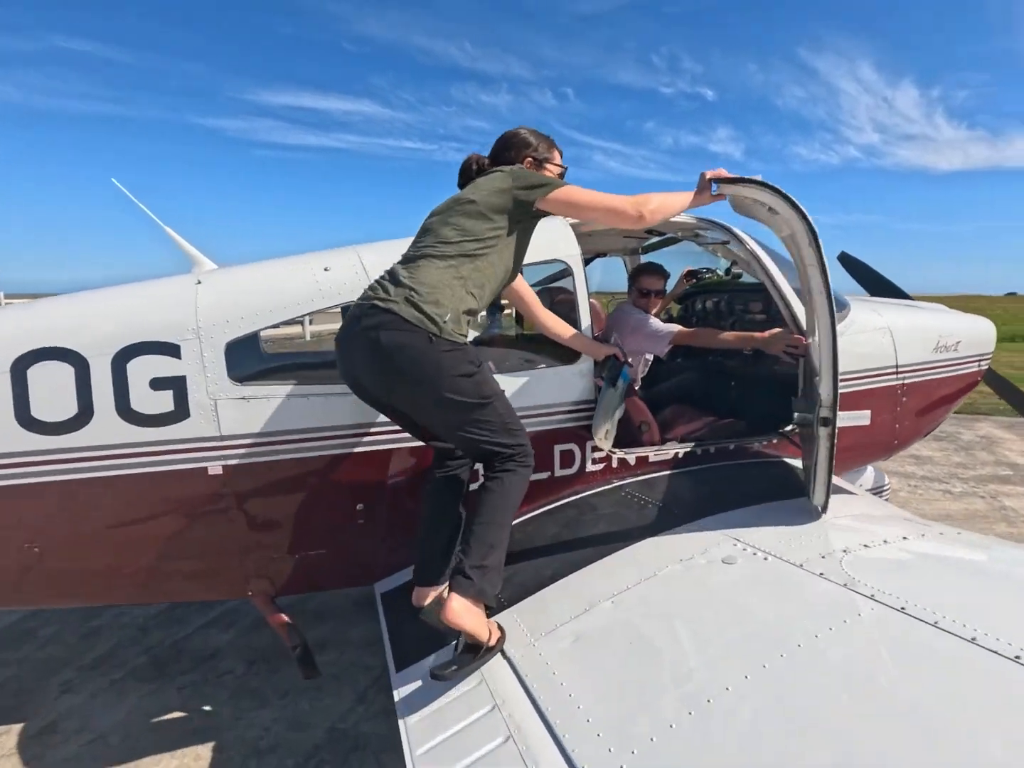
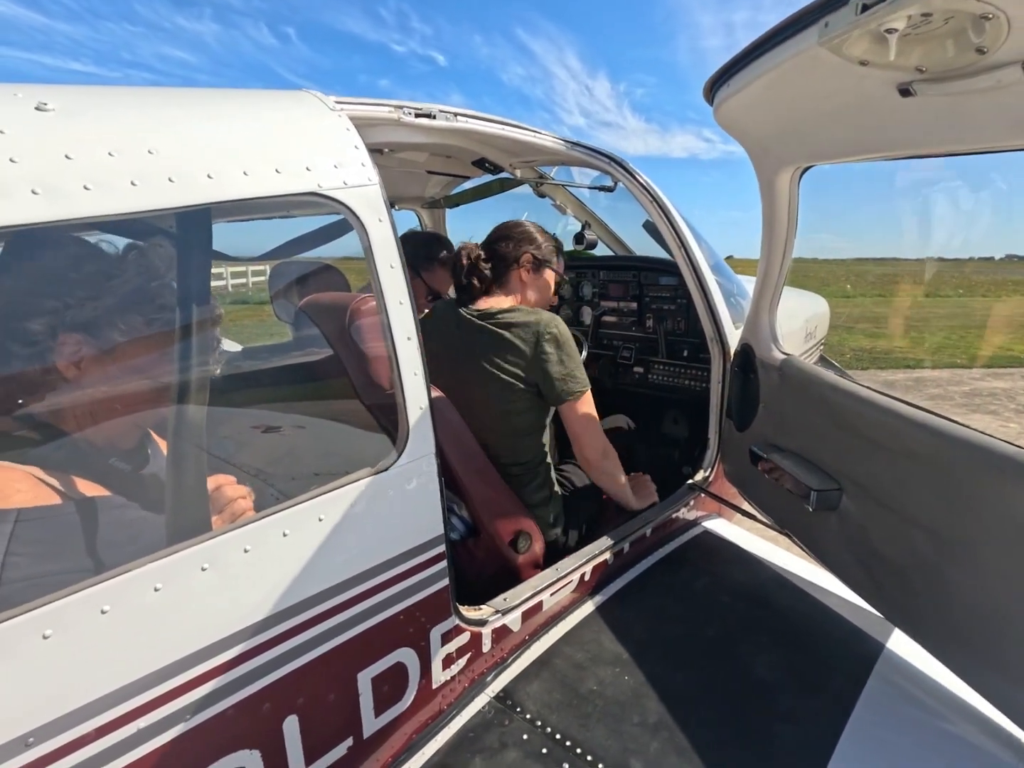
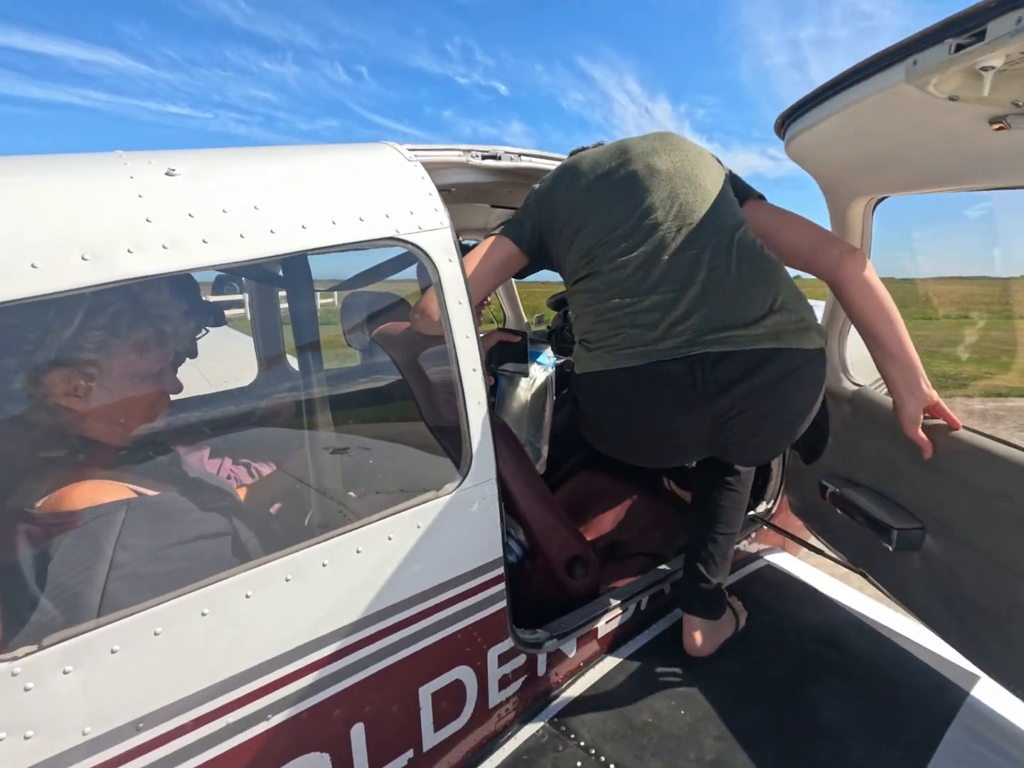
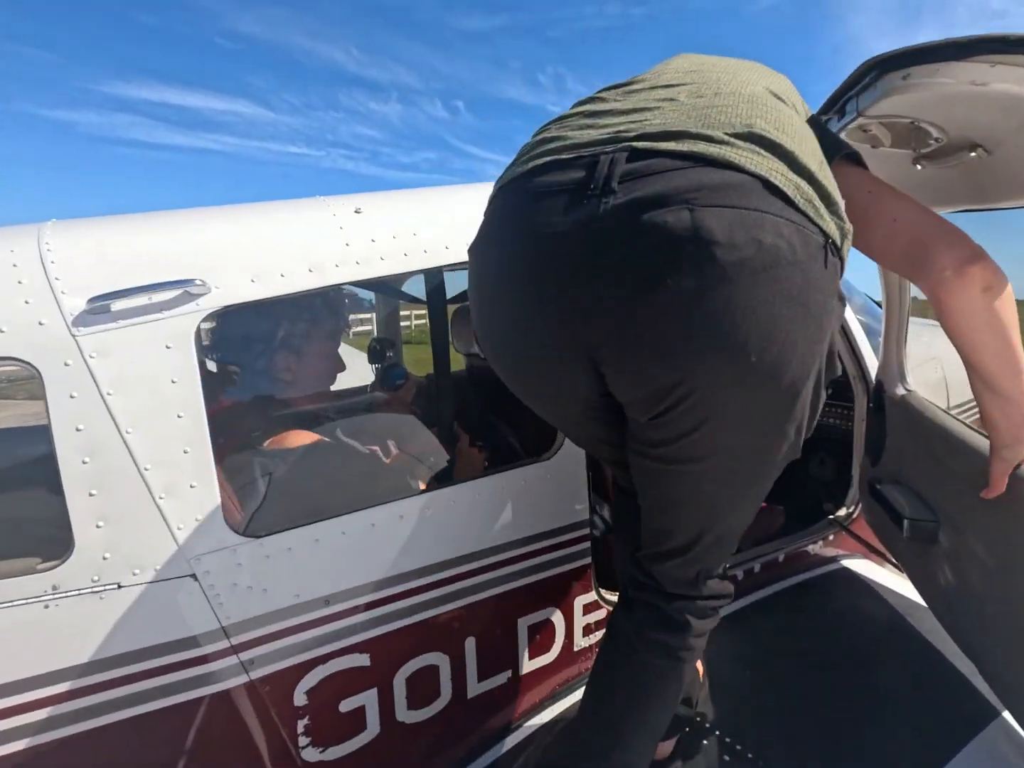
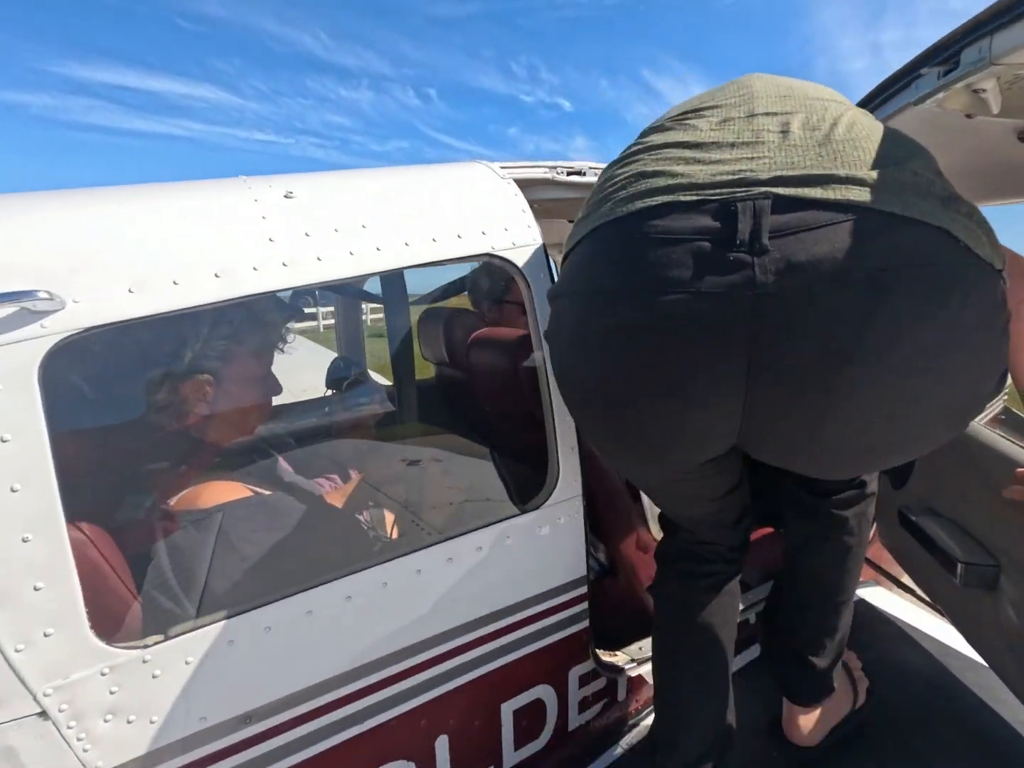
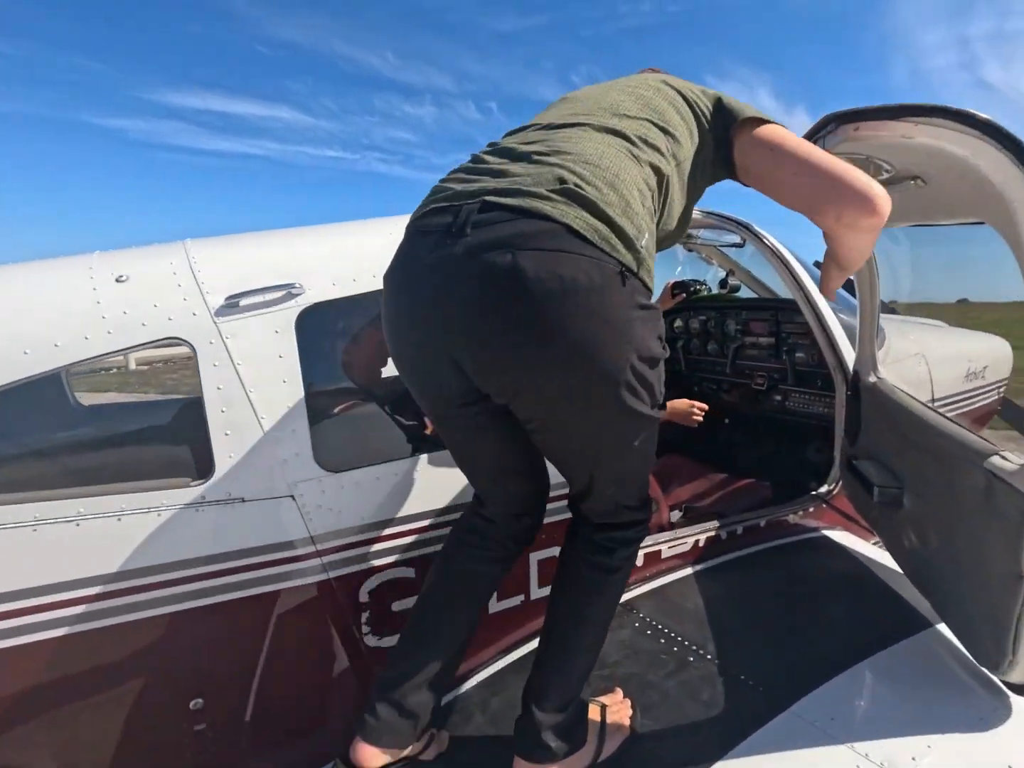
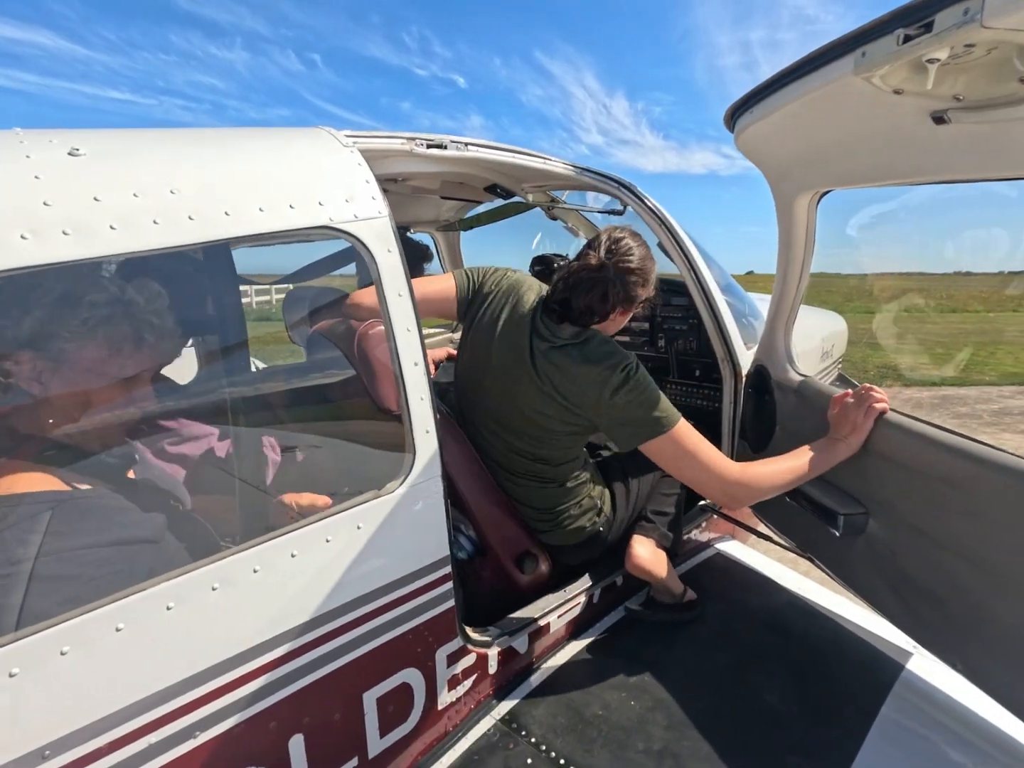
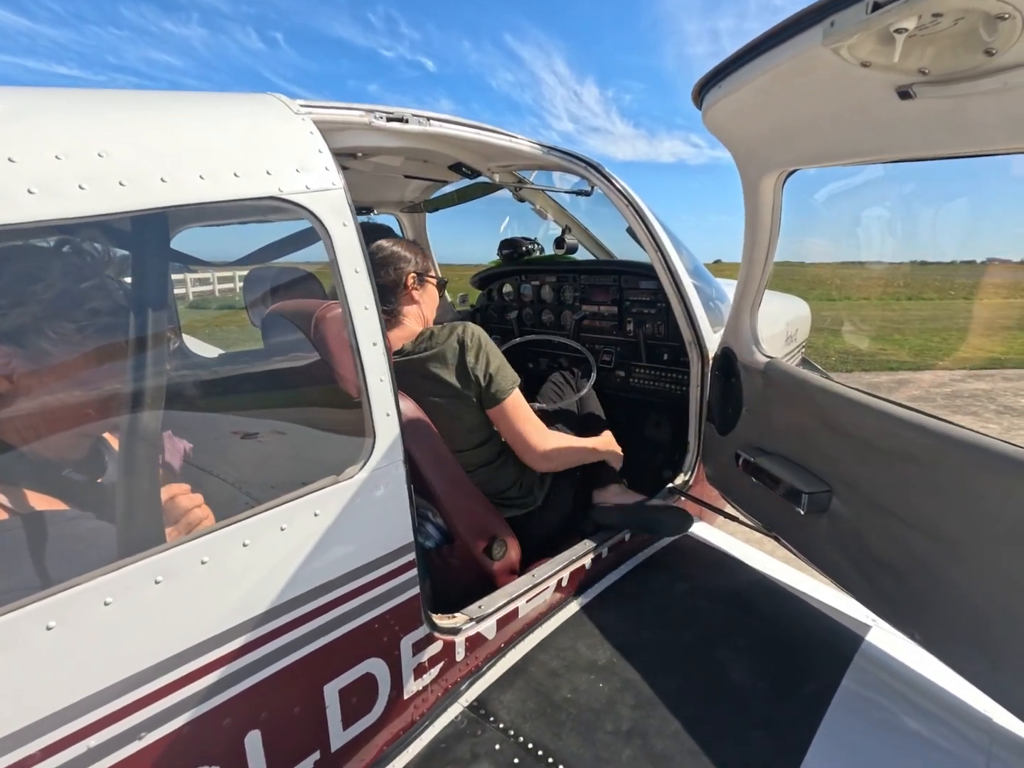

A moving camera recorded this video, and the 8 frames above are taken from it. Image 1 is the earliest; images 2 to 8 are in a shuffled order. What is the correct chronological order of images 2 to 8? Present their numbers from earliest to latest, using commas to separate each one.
6, 4, 5, 3, 7, 8, 2
